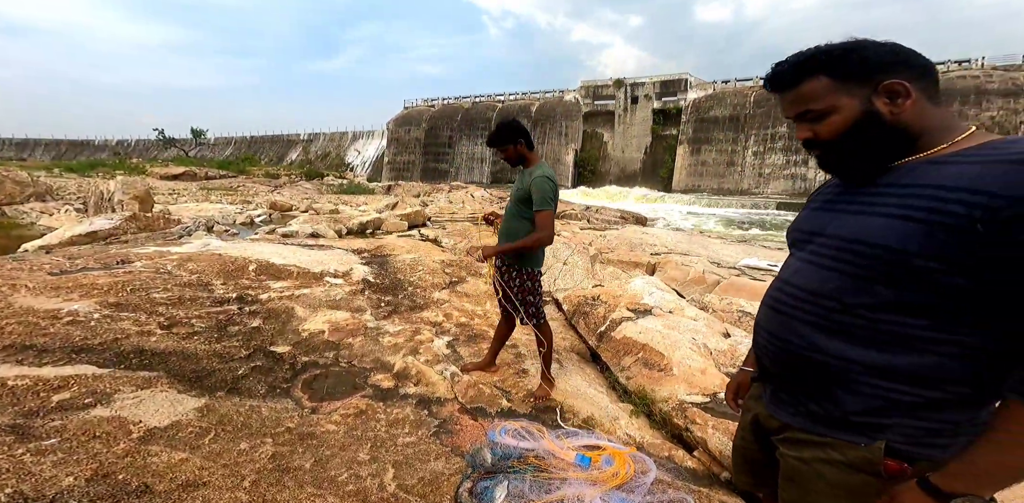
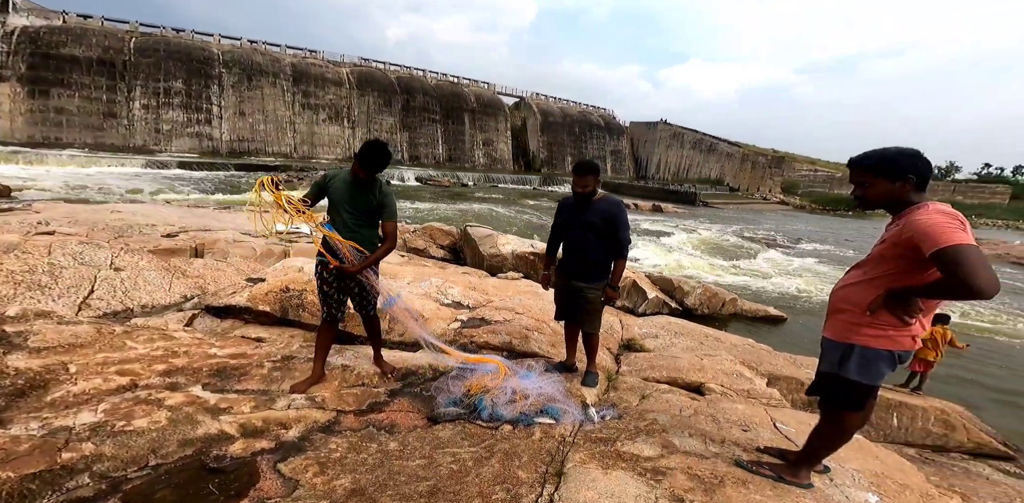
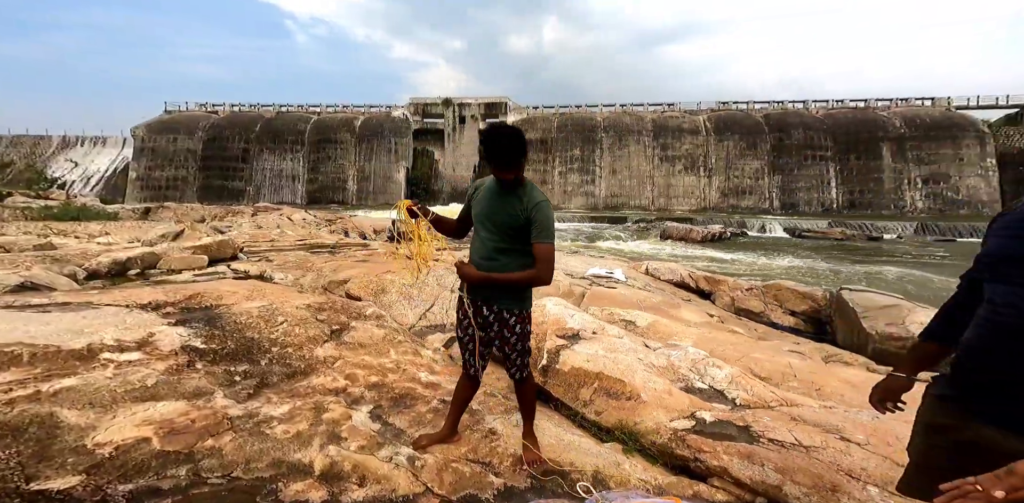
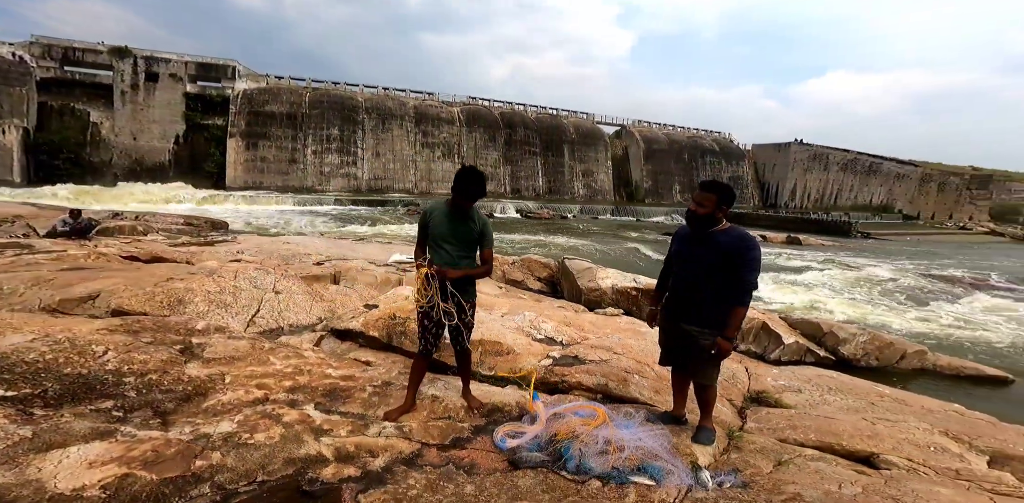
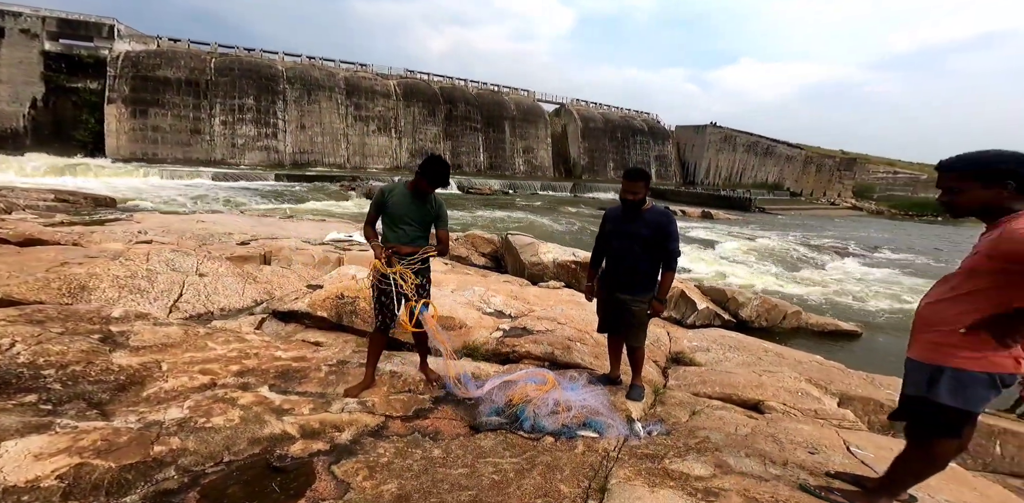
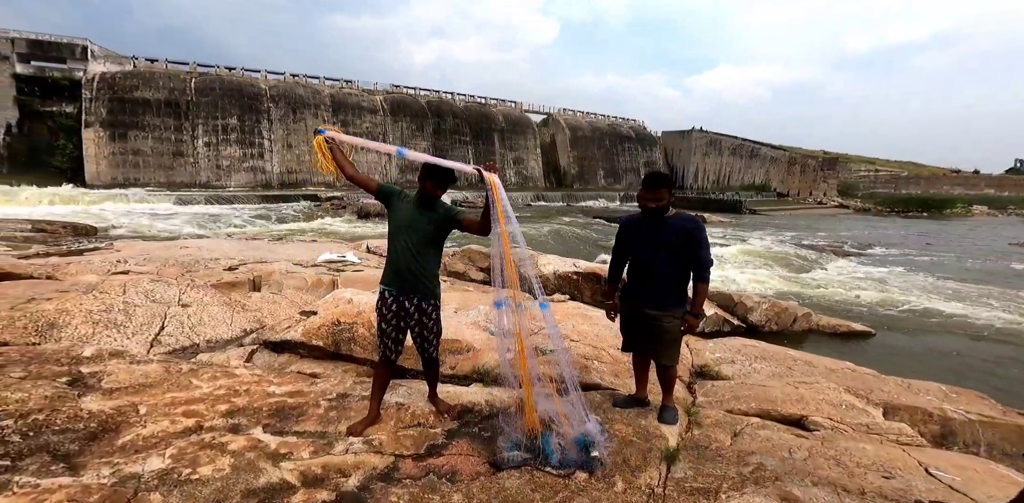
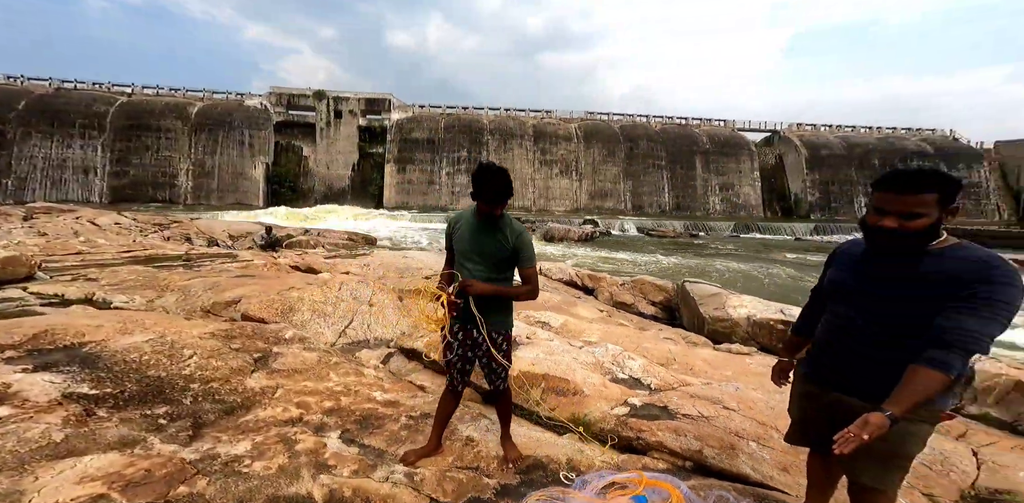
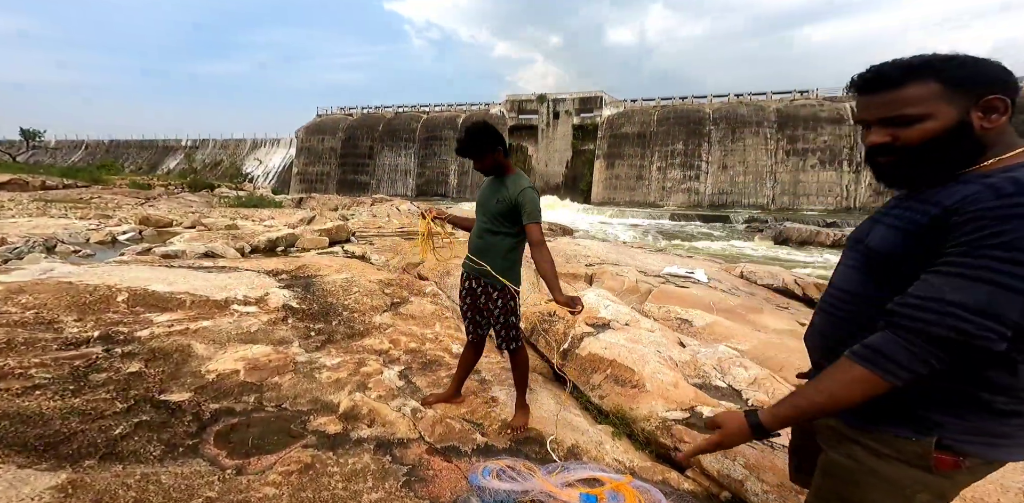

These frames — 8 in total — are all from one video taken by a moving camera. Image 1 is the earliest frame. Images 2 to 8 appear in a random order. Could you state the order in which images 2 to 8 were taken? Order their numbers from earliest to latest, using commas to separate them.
8, 3, 7, 4, 5, 2, 6
